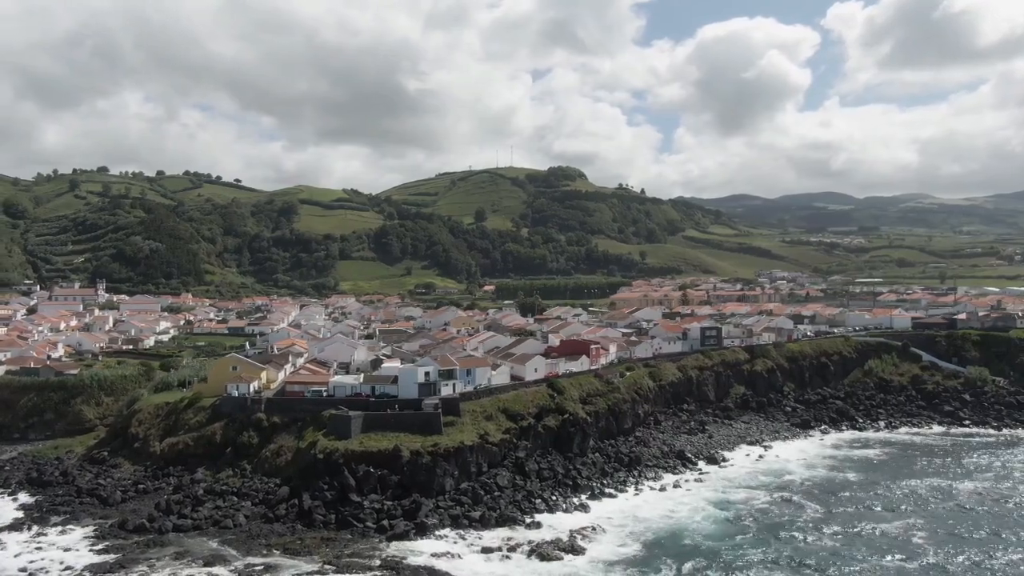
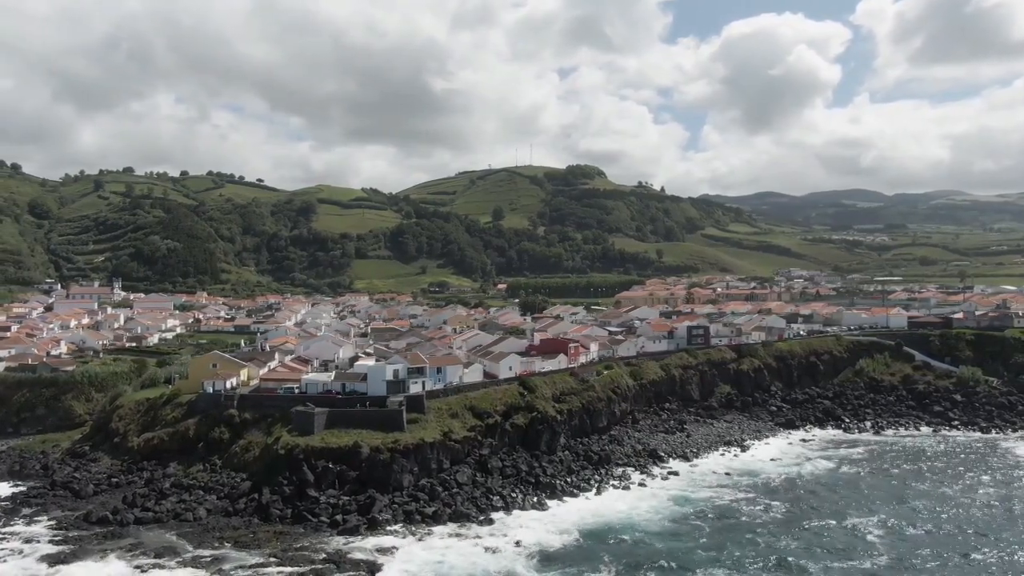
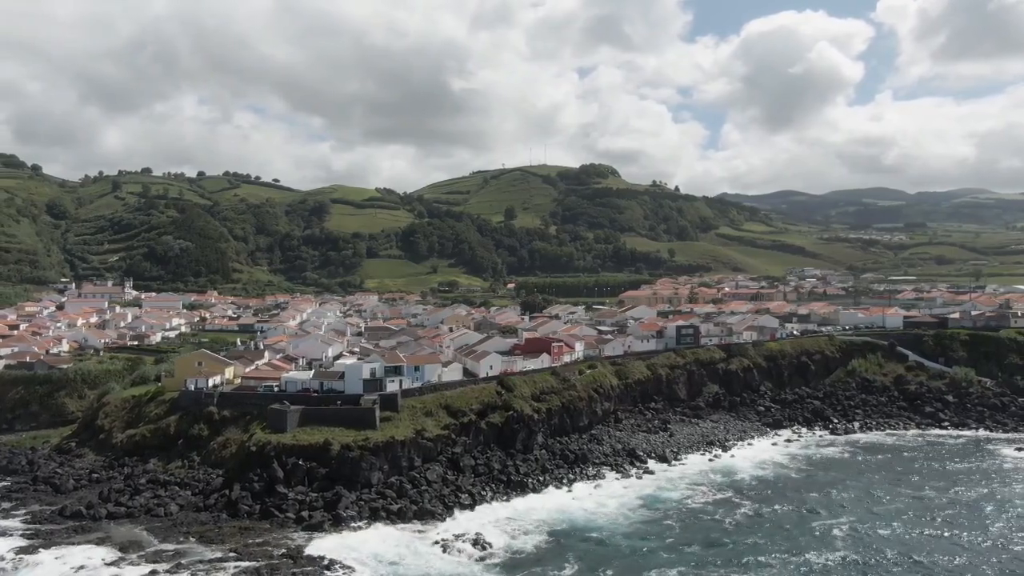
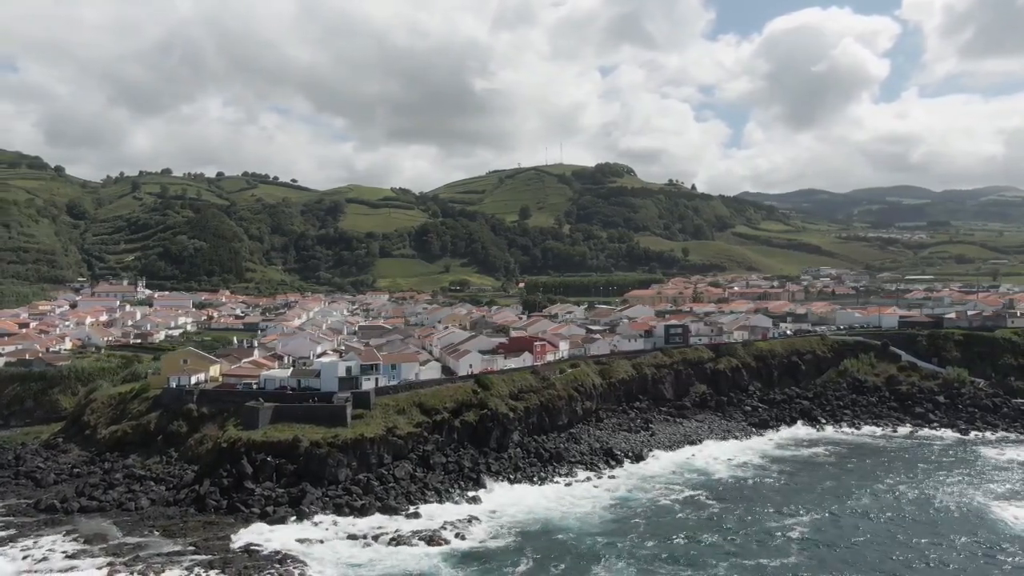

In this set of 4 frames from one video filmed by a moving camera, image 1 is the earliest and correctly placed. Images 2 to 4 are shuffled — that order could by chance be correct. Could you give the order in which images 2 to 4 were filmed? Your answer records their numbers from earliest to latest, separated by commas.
2, 3, 4
